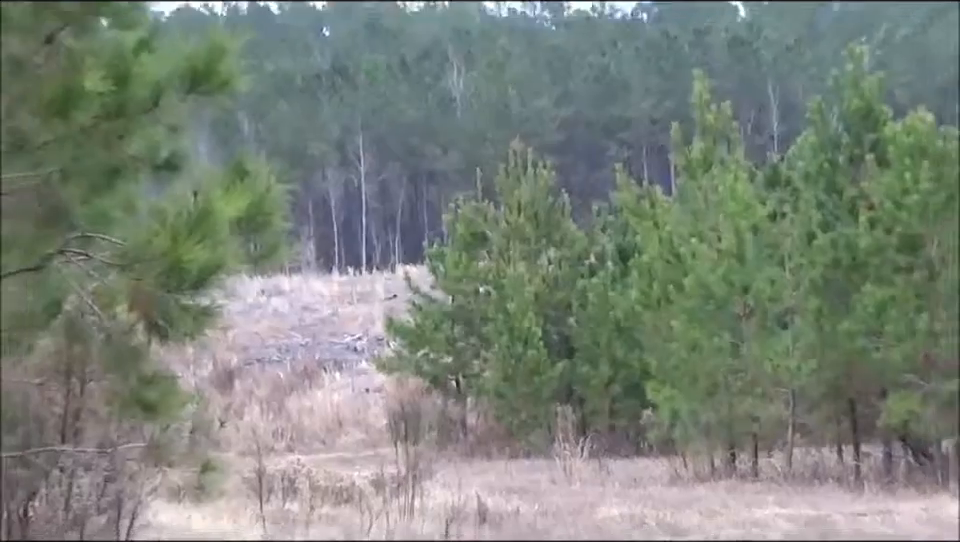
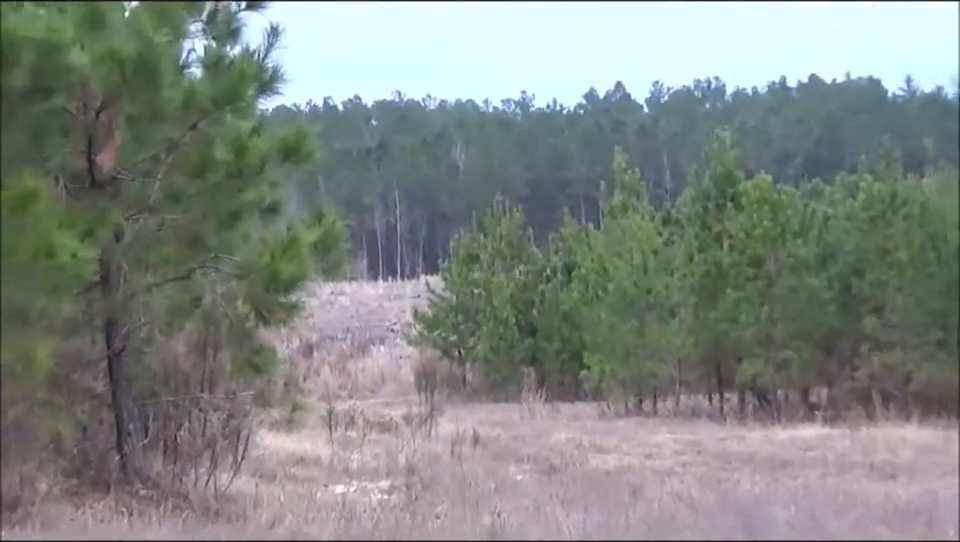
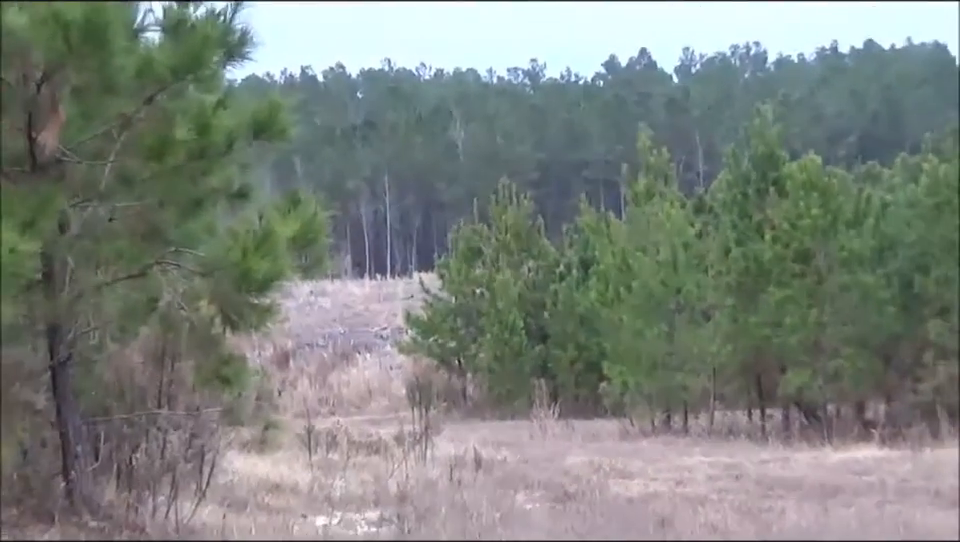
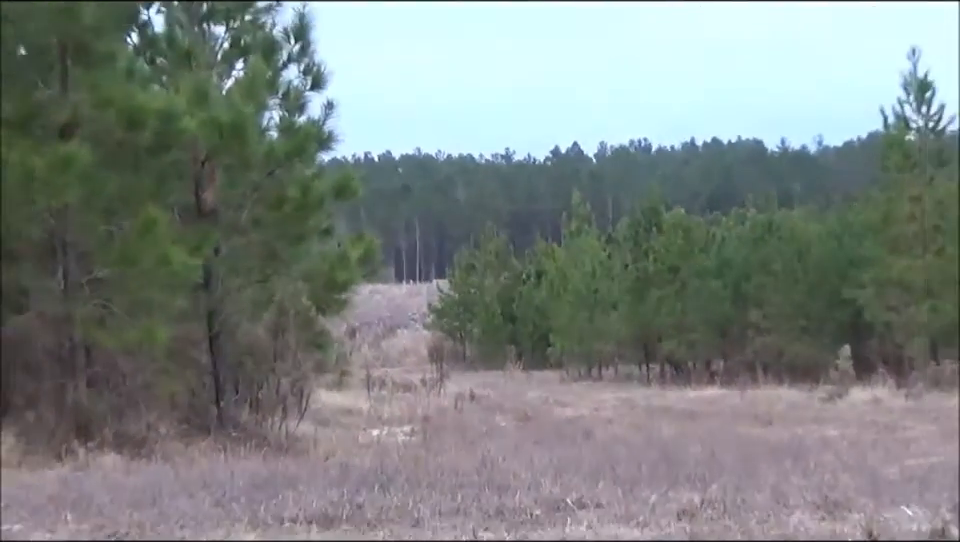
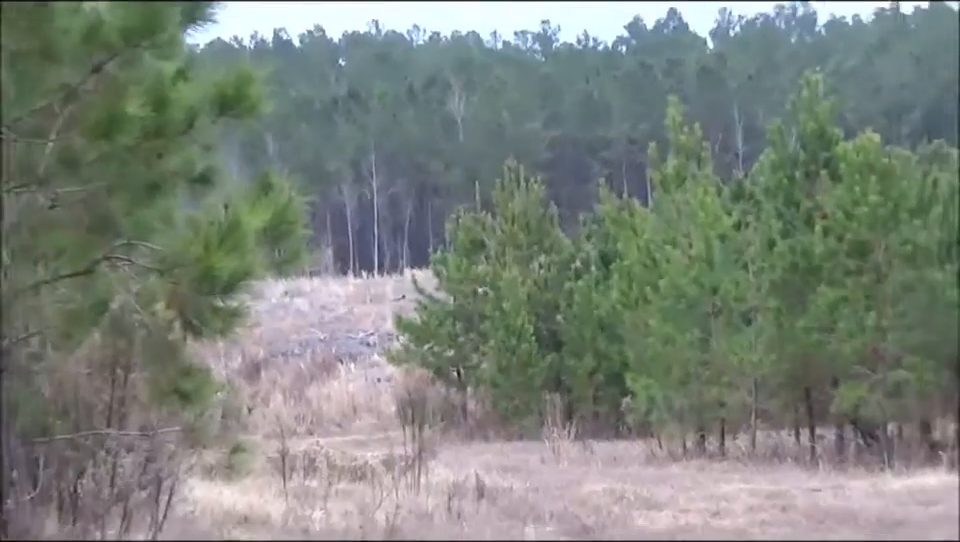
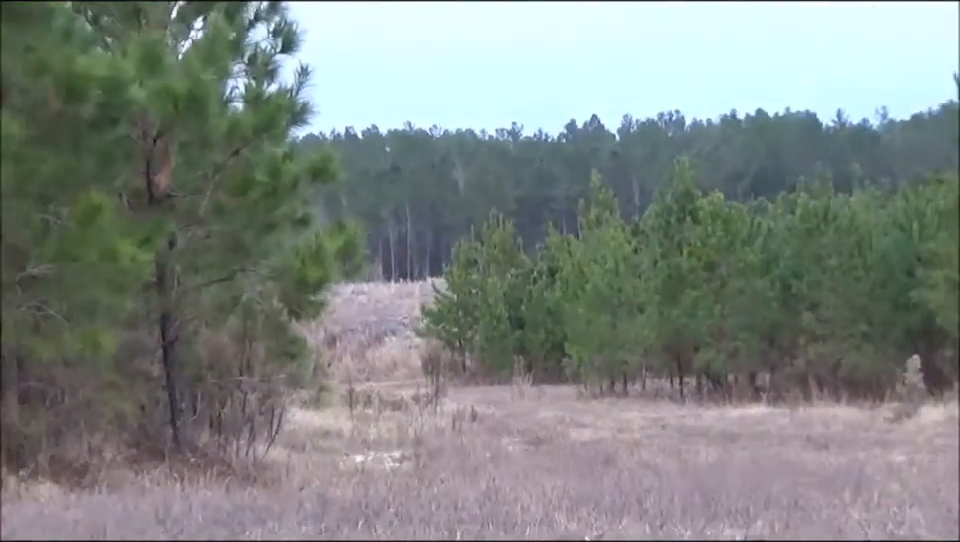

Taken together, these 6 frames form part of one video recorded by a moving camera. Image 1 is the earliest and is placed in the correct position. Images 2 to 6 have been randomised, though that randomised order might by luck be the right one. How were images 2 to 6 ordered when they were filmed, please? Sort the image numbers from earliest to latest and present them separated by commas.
5, 3, 2, 6, 4
